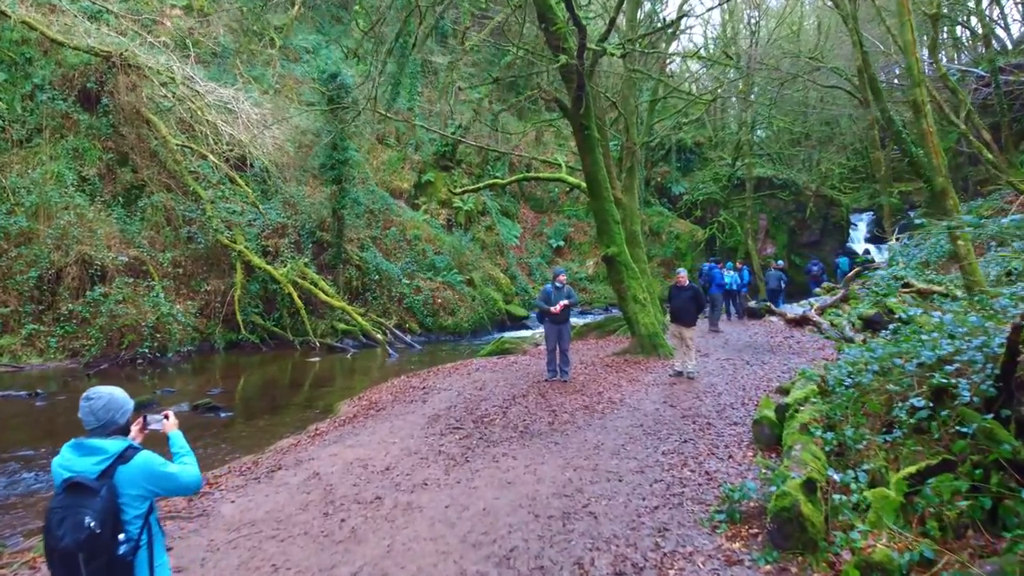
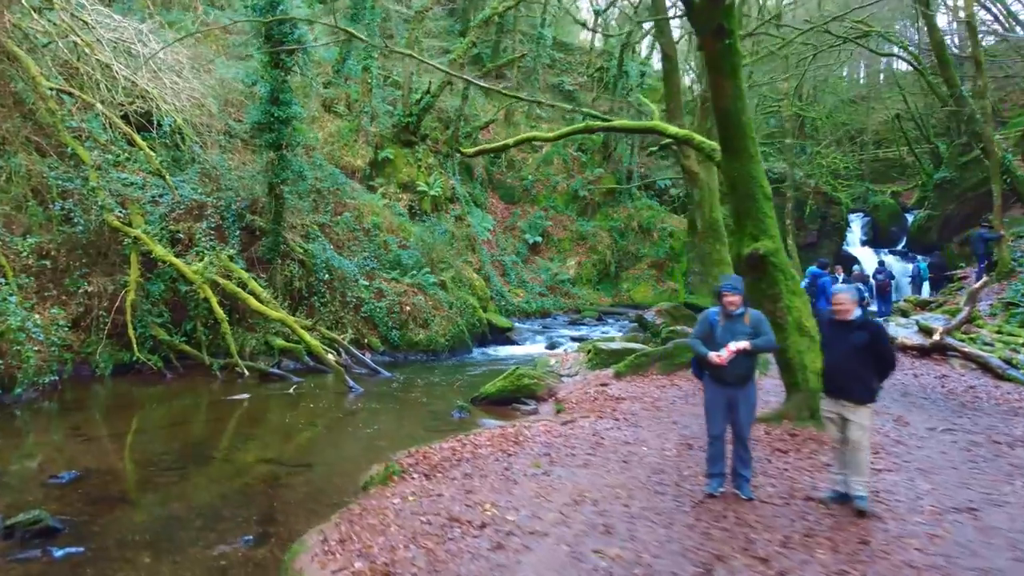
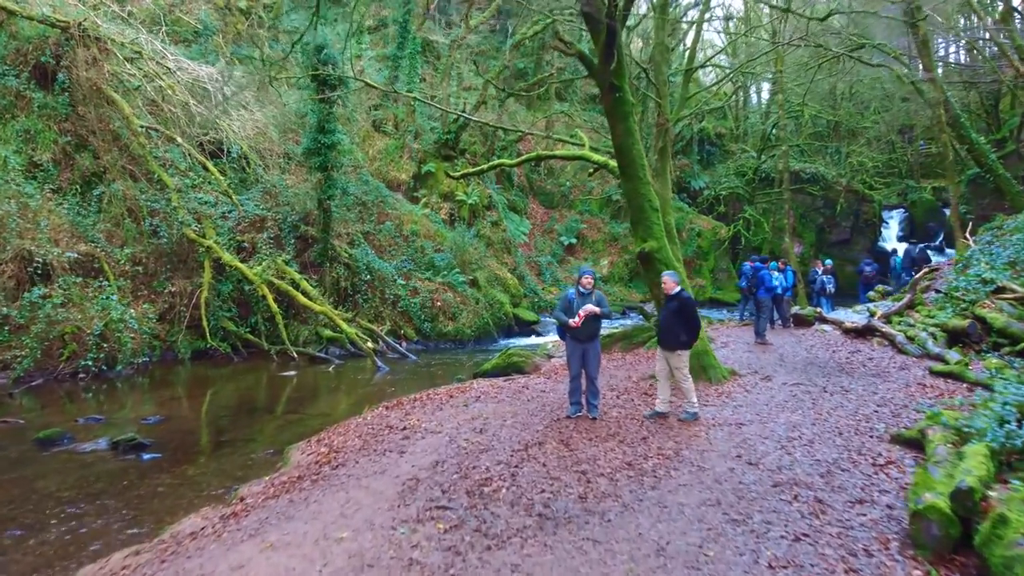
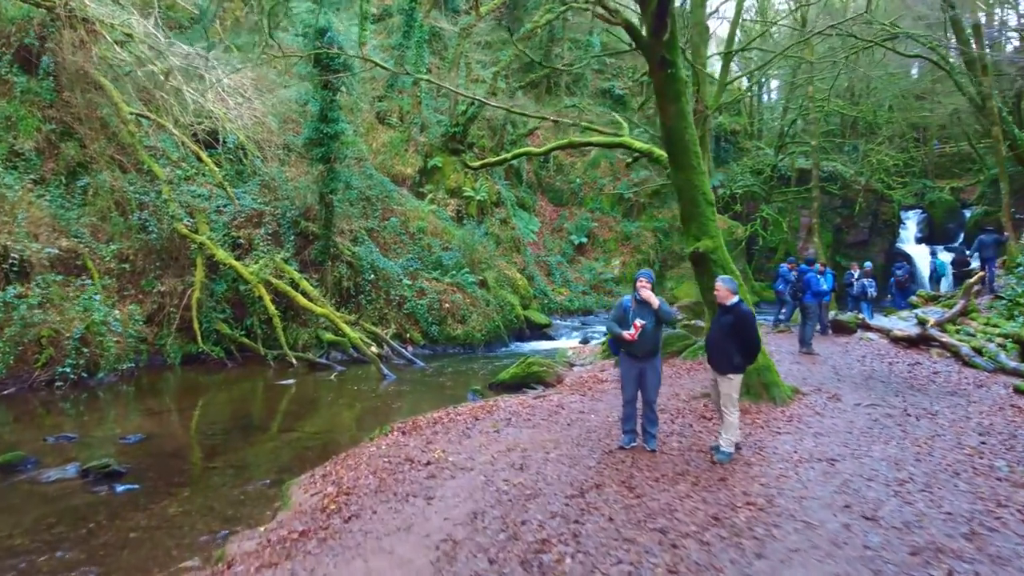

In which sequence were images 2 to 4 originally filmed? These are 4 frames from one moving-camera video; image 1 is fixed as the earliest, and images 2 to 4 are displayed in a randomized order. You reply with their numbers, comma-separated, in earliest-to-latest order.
3, 4, 2
